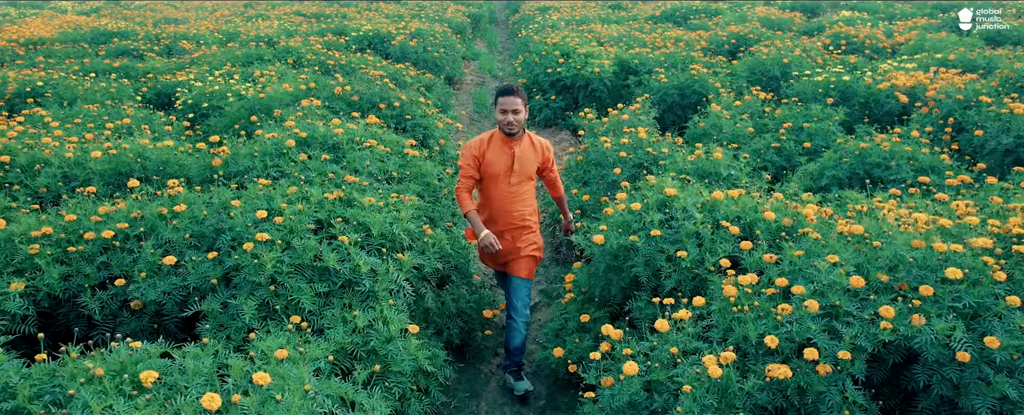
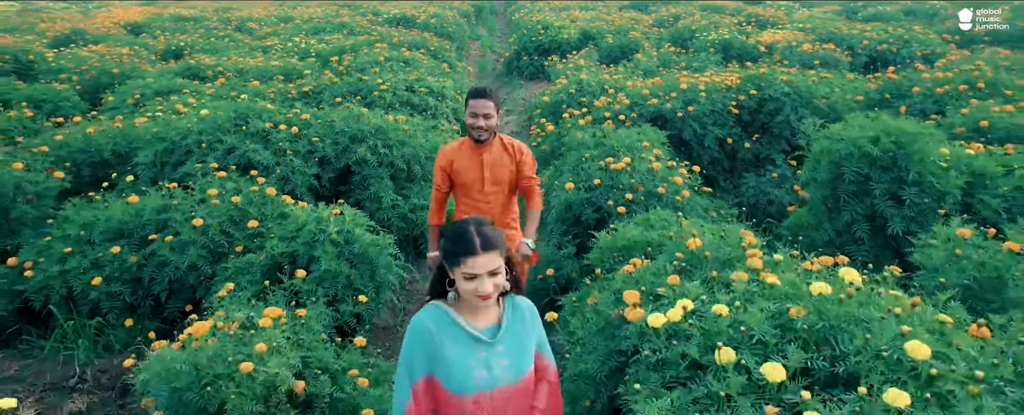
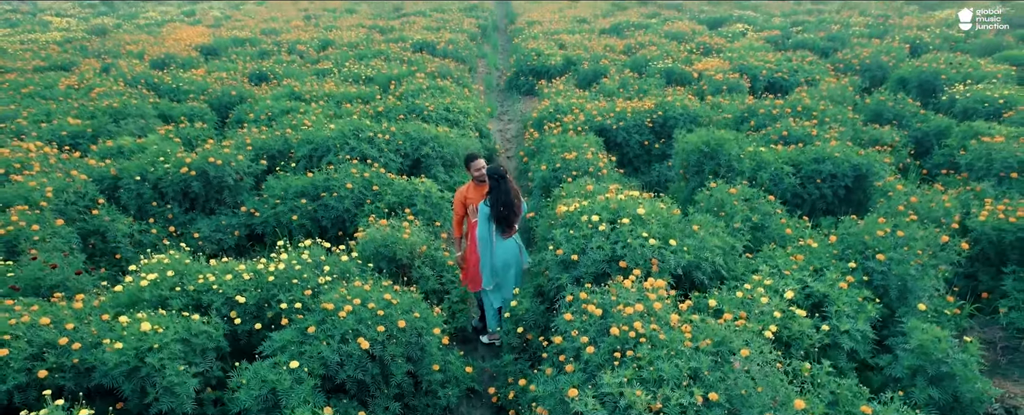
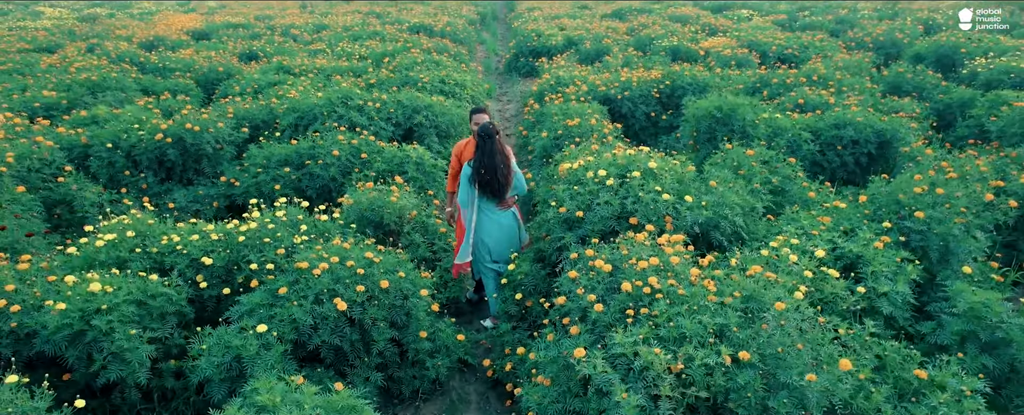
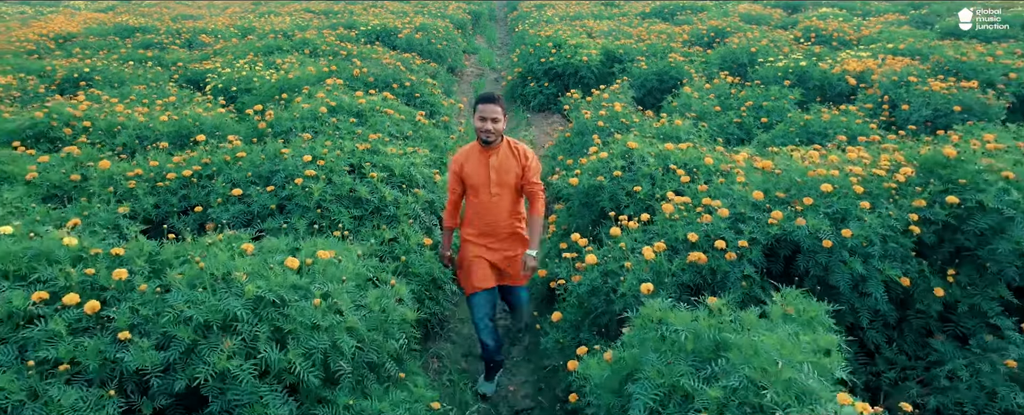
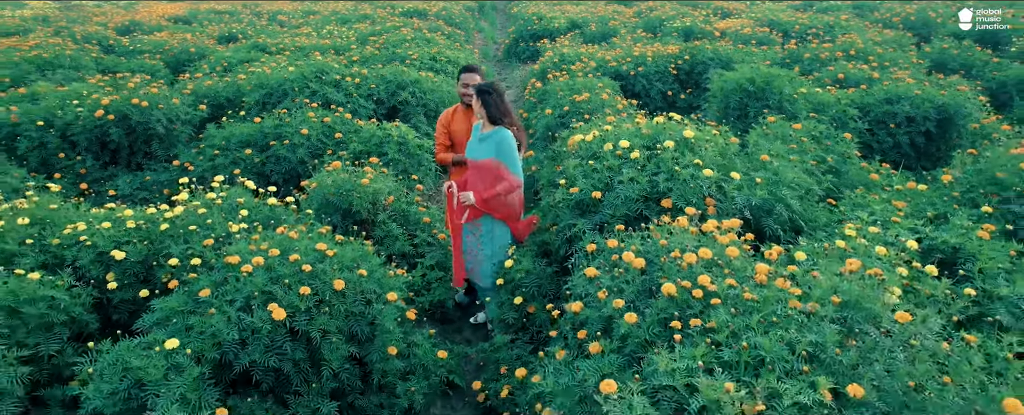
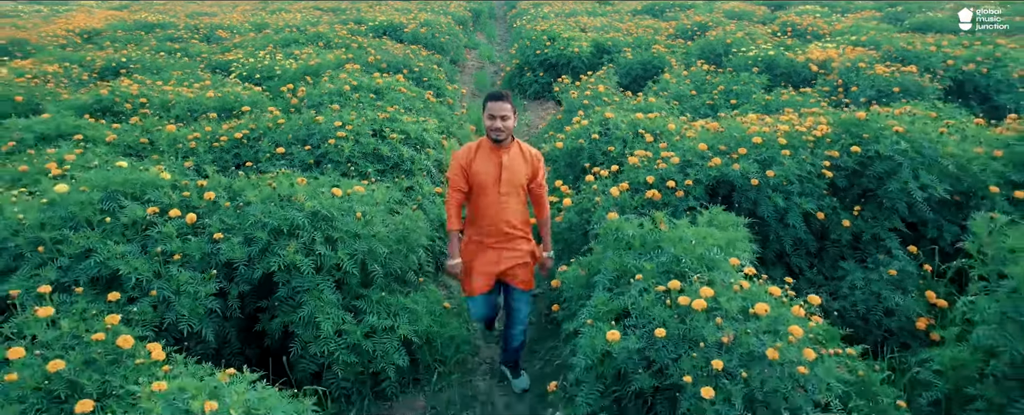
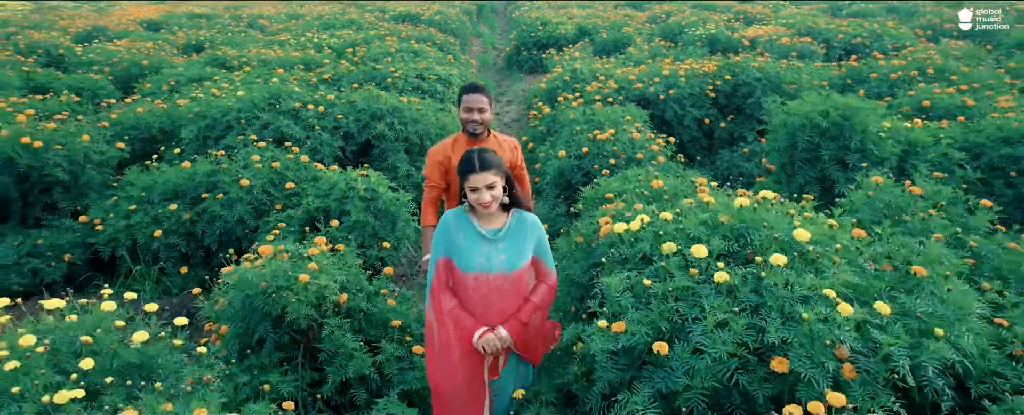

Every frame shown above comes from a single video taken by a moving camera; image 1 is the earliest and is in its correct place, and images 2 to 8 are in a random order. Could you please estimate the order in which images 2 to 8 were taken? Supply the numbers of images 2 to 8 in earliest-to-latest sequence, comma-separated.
5, 7, 2, 8, 6, 4, 3
